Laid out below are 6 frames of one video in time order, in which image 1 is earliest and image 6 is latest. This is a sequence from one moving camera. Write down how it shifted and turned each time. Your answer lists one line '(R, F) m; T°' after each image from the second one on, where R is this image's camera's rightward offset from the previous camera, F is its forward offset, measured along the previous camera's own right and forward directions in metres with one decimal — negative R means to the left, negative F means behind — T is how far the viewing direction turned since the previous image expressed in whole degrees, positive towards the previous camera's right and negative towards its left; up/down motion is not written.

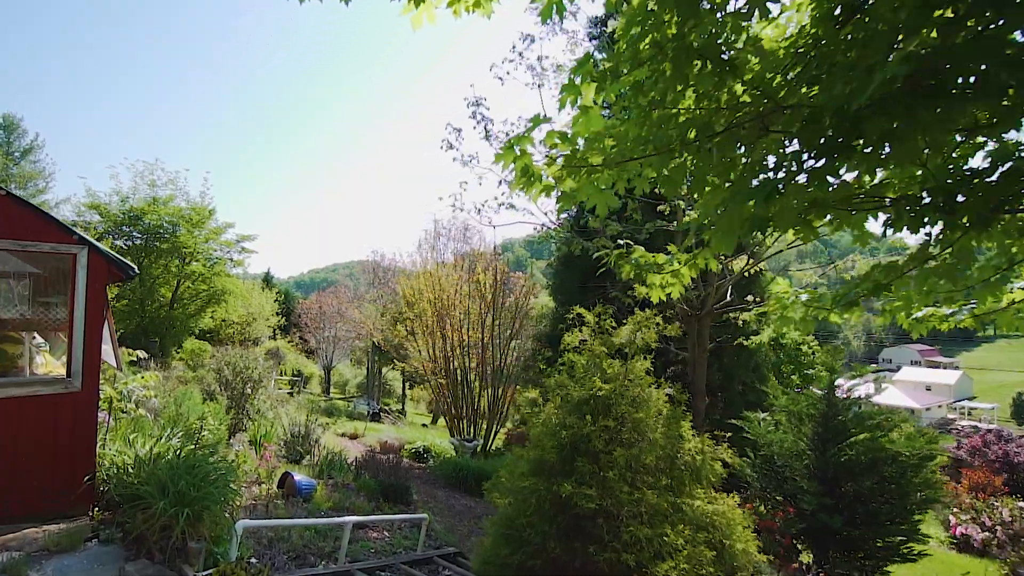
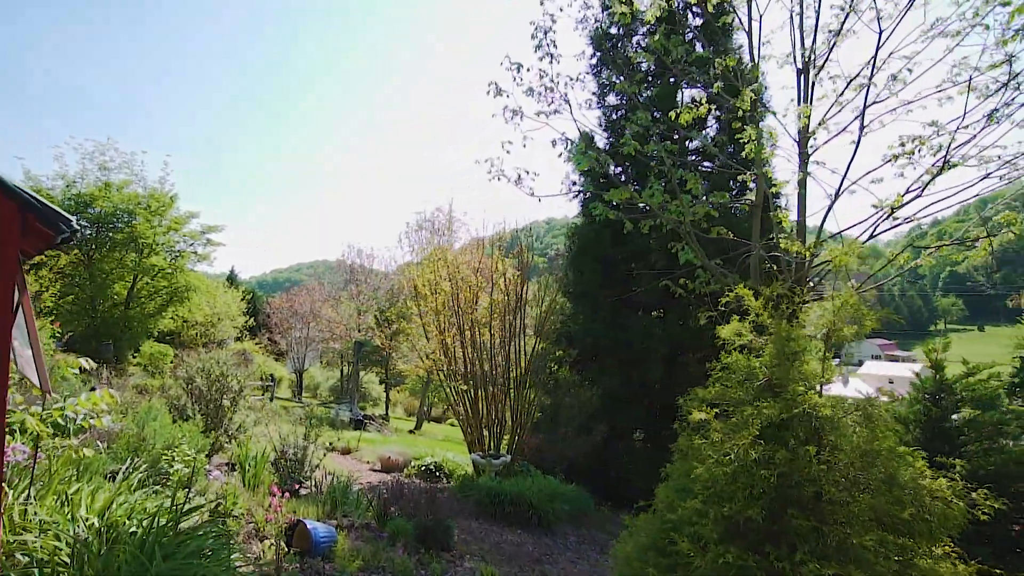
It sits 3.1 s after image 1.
(-0.8, +1.3) m; +3°
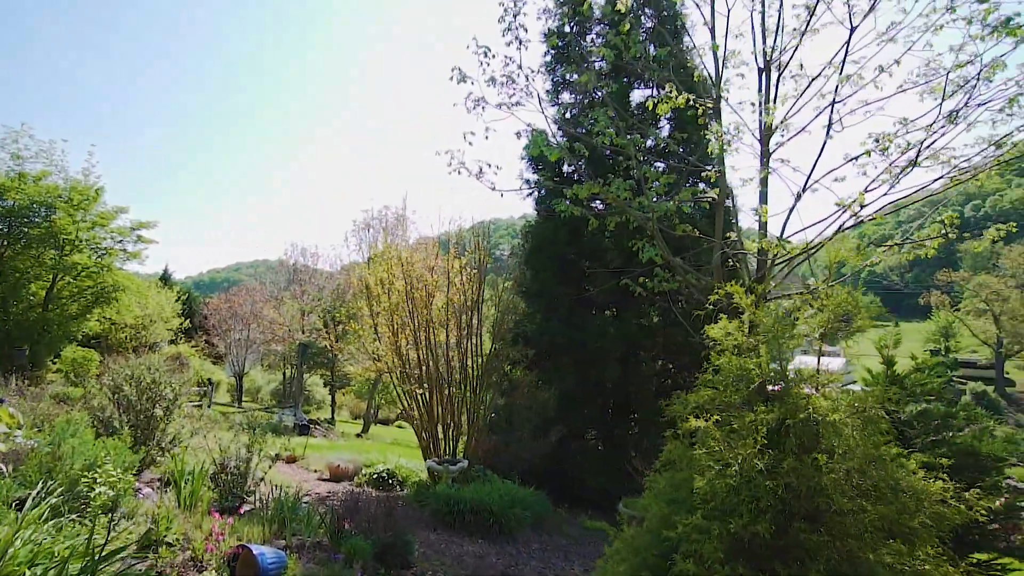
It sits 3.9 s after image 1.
(-0.1, +0.3) m; +5°
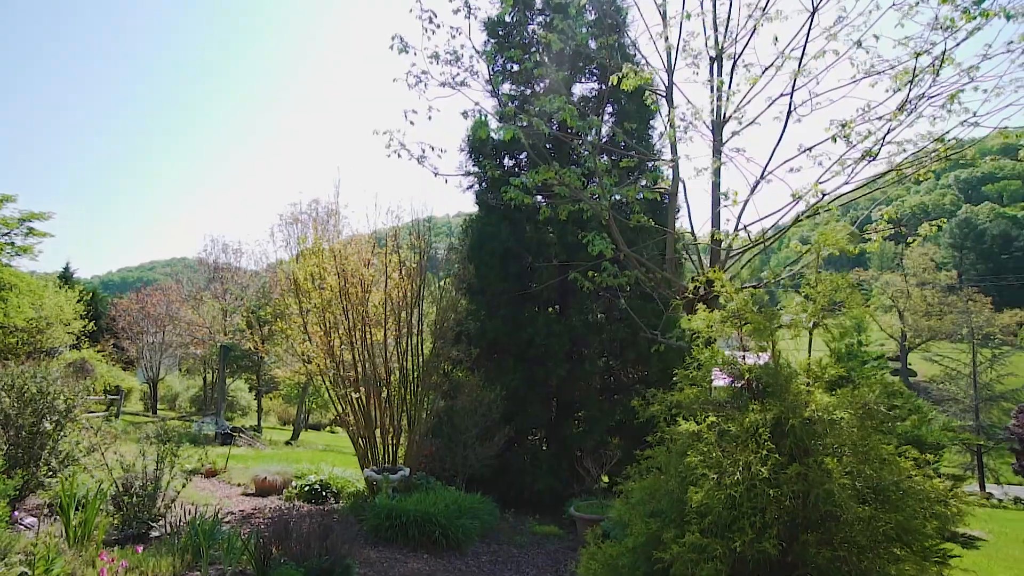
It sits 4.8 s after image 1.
(-0.1, +0.4) m; +6°
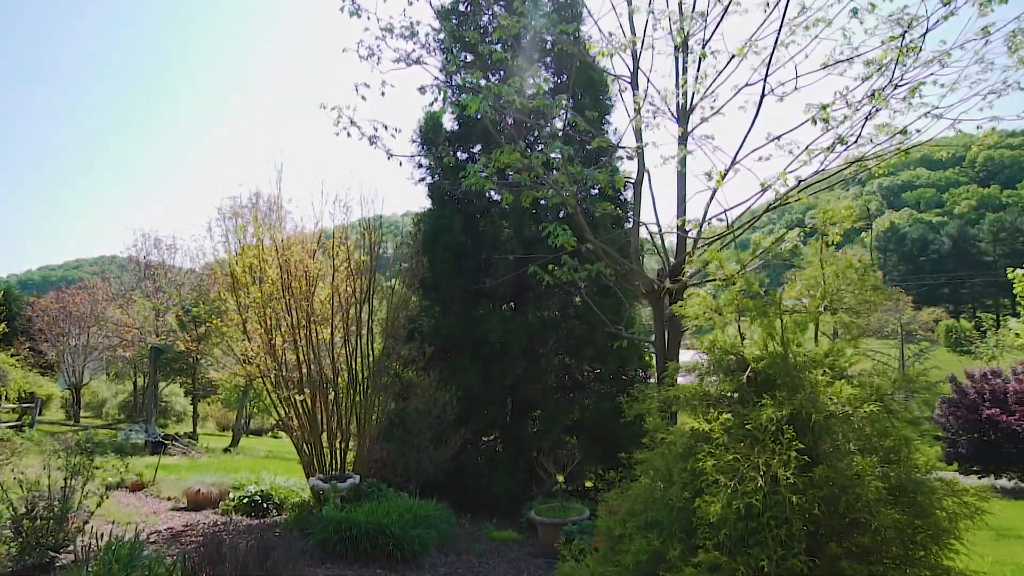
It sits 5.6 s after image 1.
(-0.1, +0.3) m; +5°
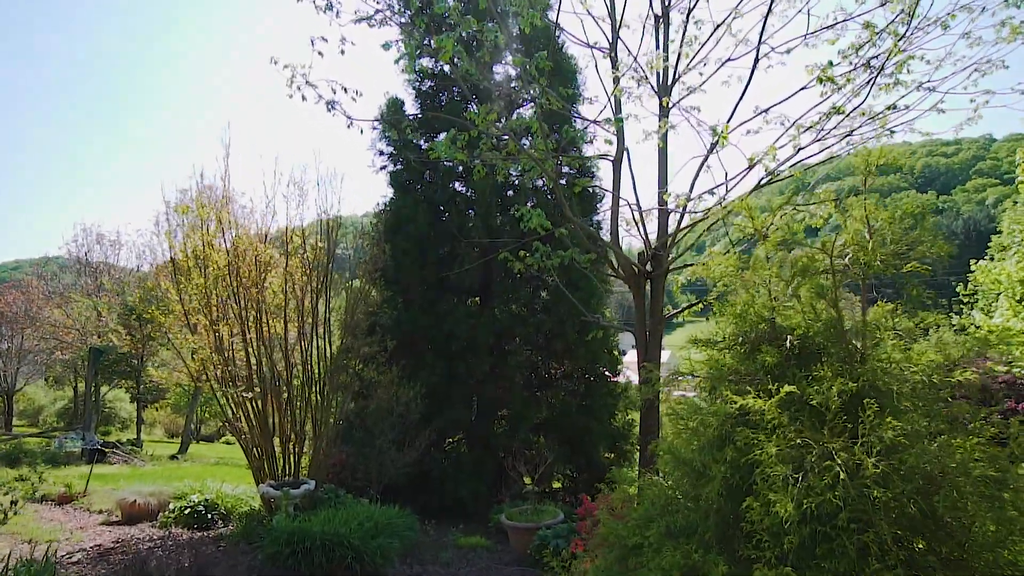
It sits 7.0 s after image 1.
(-0.1, +0.4) m; +4°
